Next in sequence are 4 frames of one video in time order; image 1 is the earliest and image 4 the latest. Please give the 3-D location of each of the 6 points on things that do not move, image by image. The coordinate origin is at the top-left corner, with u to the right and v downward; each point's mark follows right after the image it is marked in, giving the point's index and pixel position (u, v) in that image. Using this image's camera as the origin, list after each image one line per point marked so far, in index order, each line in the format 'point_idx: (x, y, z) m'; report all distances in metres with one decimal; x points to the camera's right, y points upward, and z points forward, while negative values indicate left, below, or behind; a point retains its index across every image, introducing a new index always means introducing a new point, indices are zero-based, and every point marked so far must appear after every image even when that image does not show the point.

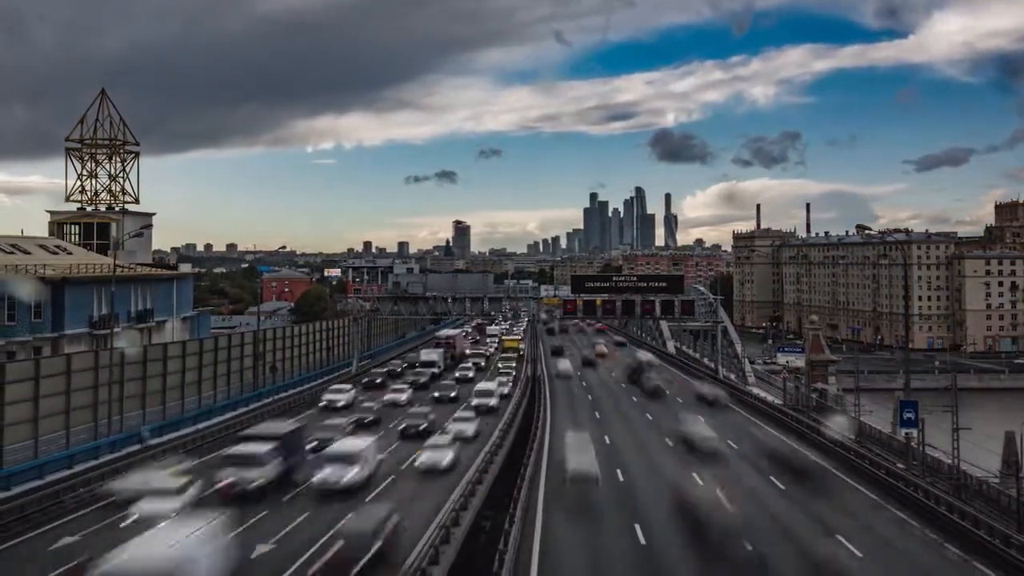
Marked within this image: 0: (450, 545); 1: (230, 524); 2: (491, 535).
0: (-1.4, -5.5, +15.4) m
1: (-7.4, -6.2, +18.8) m
2: (-0.5, -5.9, +17.1) m
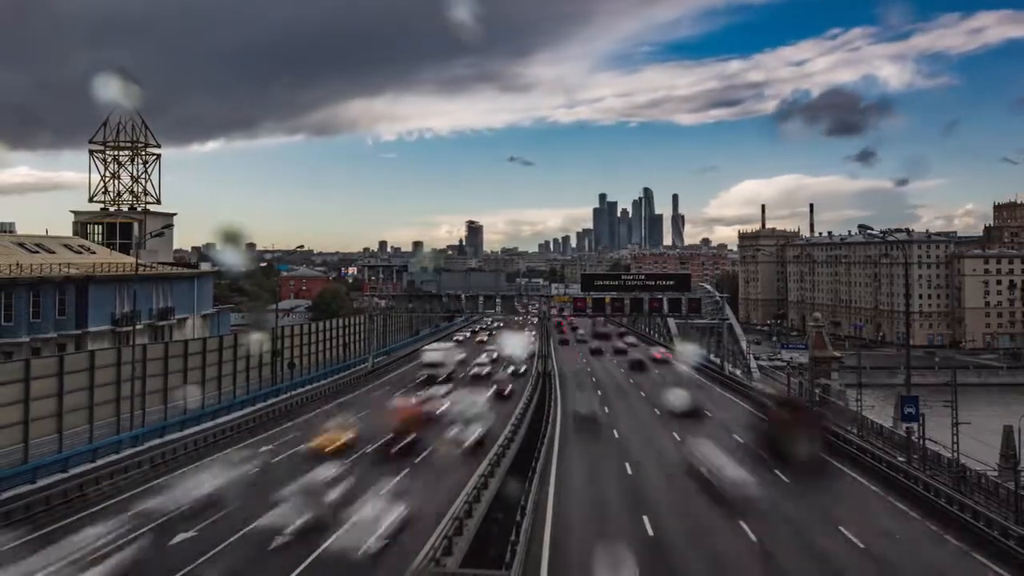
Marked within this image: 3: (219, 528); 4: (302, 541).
0: (-1.1, -5.5, +16.4) m
1: (-7.0, -6.2, +19.8) m
2: (-0.2, -5.8, +18.0) m
3: (-7.6, -6.2, +18.9) m
4: (-5.0, -6.1, +17.8) m
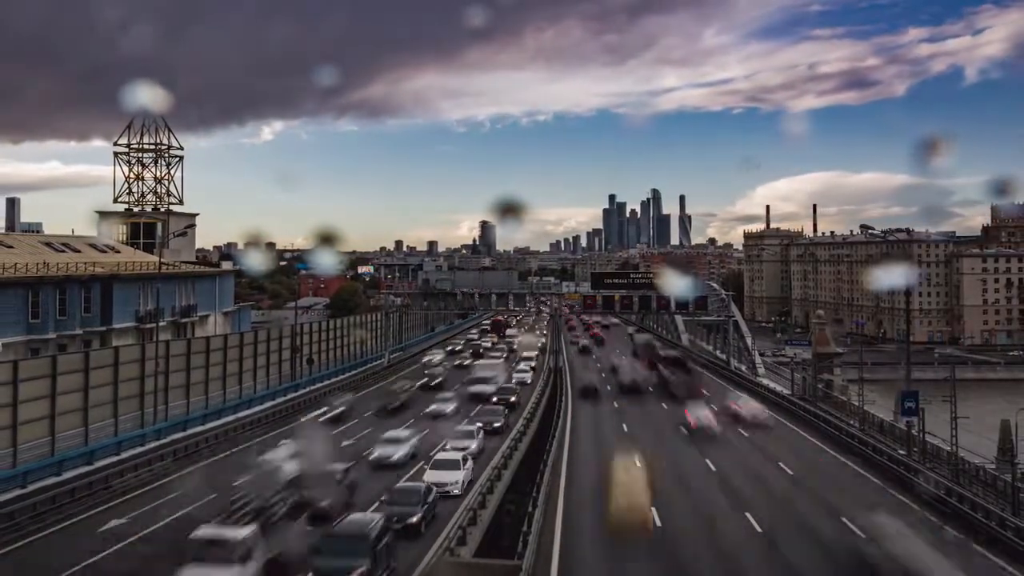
0: (-0.8, -5.4, +17.4) m
1: (-6.7, -6.1, +21.0) m
2: (+0.1, -5.8, +19.1) m
3: (-7.3, -6.2, +20.1) m
4: (-4.7, -6.0, +18.9) m
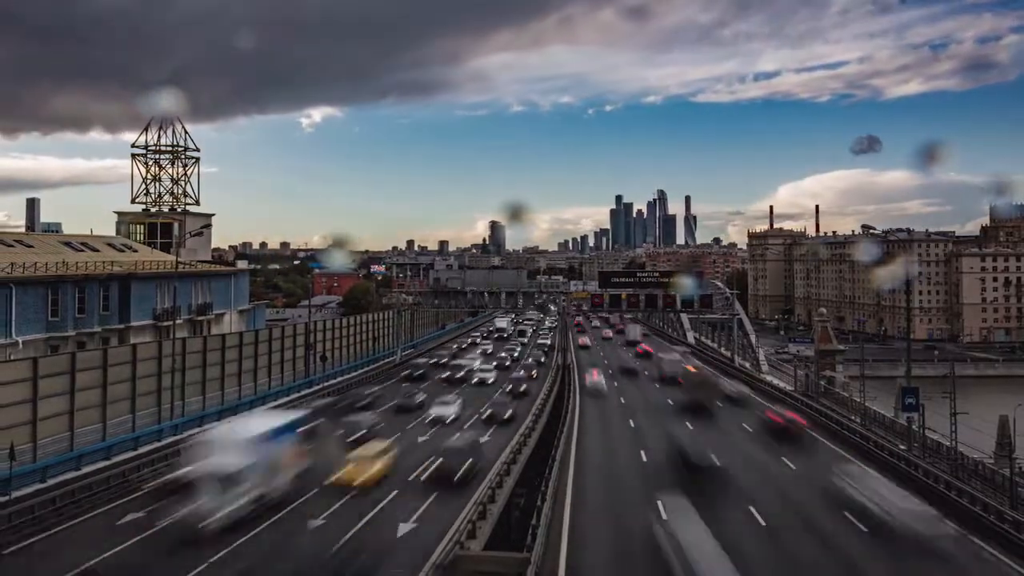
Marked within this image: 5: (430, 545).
0: (-0.6, -5.4, +18.2) m
1: (-6.4, -6.0, +21.9) m
2: (+0.3, -5.7, +19.9) m
3: (-7.0, -6.1, +21.0) m
4: (-4.5, -6.0, +19.7) m
5: (-1.9, -6.0, +17.9) m
